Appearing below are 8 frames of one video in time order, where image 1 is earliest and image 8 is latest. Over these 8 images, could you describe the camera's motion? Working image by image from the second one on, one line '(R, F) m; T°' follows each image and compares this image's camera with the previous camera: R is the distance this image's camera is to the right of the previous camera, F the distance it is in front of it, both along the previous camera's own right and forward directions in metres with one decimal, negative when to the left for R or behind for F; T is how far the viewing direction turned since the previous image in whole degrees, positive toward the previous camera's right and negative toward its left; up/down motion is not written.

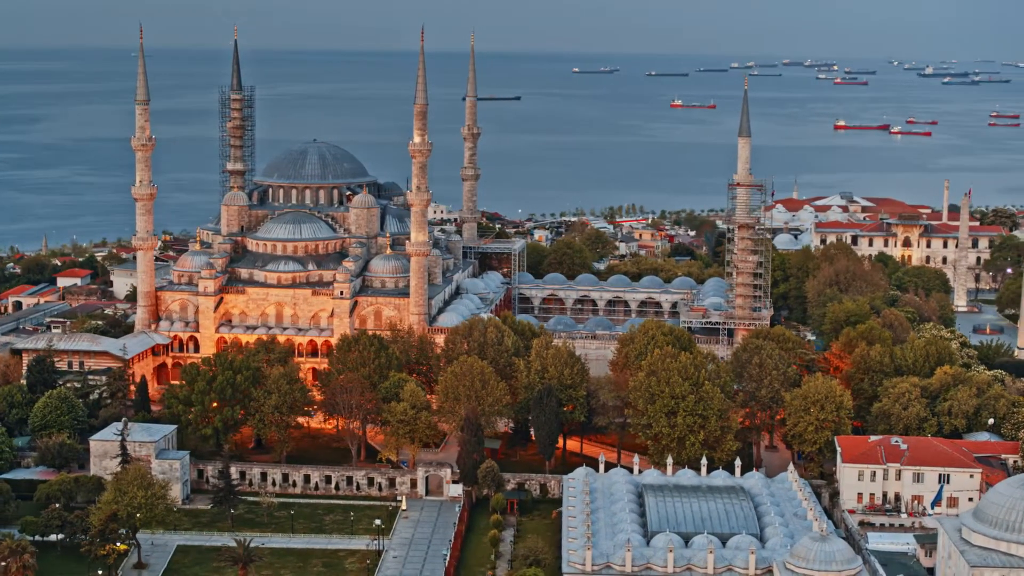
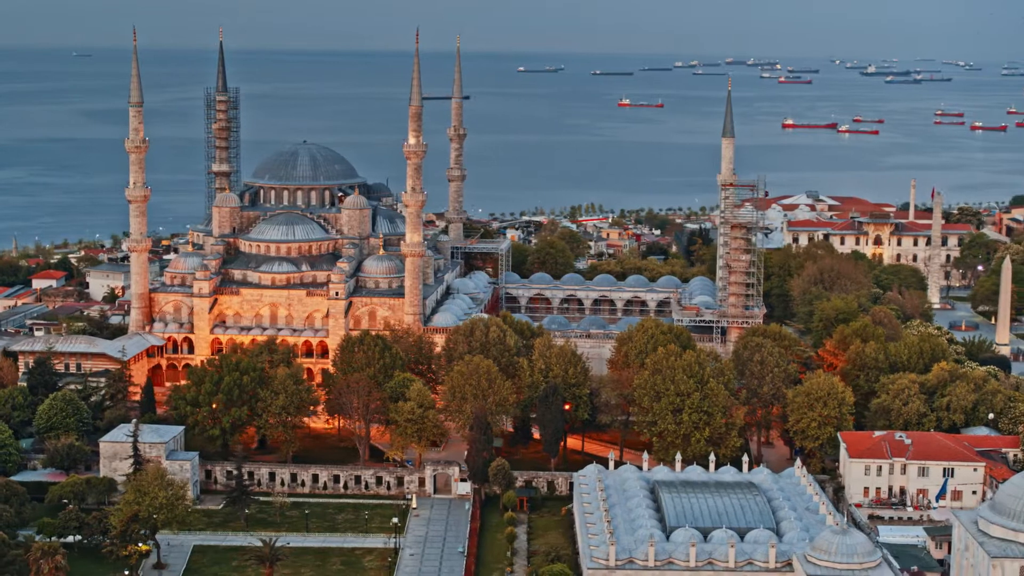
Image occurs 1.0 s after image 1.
(-1.2, -0.3) m; +2°
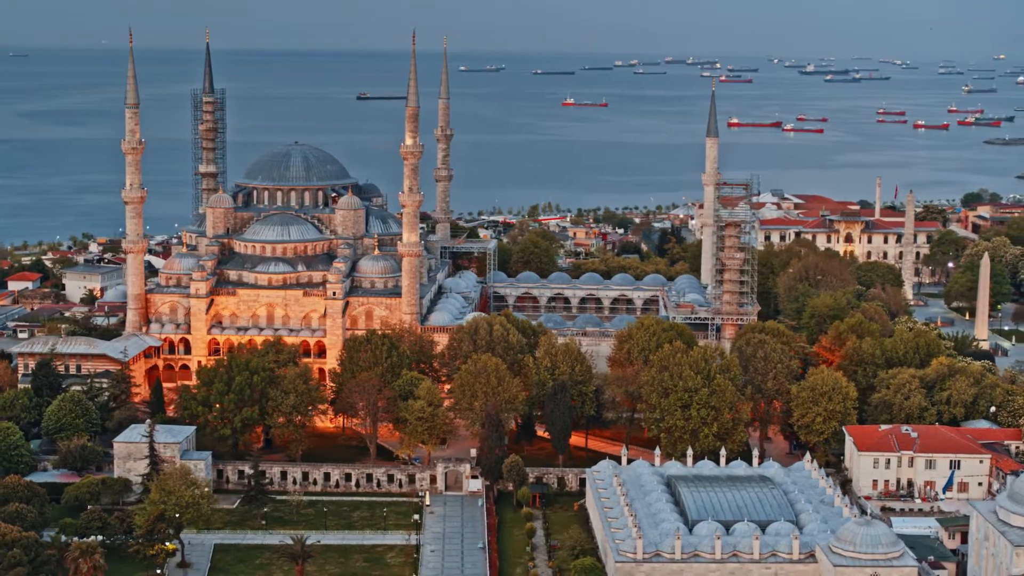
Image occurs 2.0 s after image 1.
(-1.3, -0.4) m; +2°
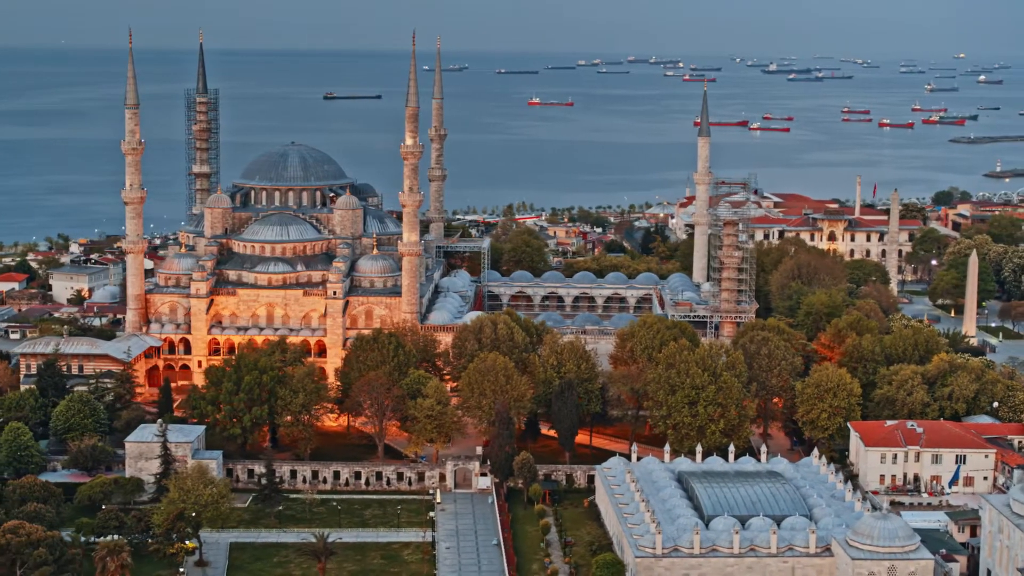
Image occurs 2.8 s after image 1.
(-0.9, -0.2) m; +1°
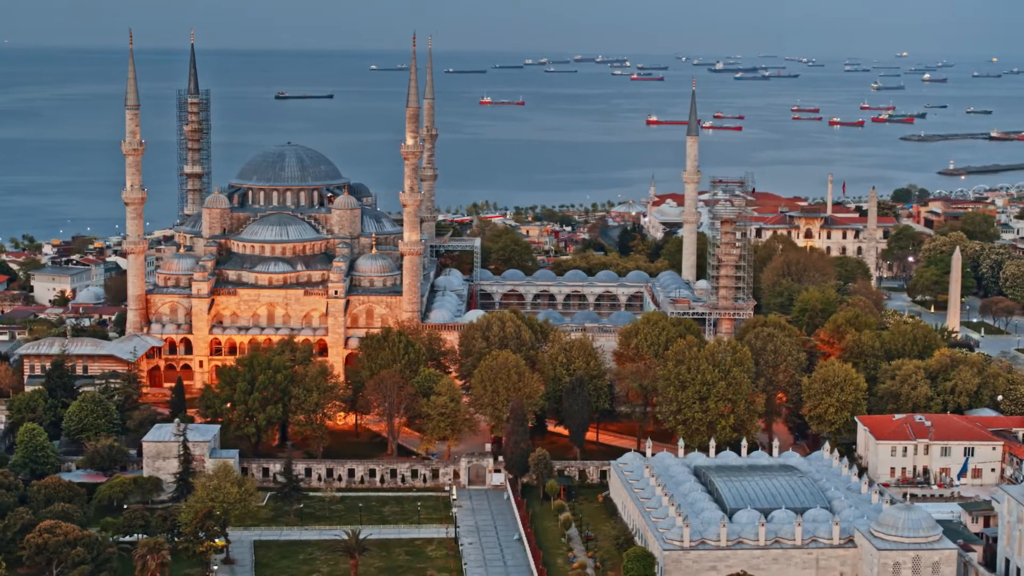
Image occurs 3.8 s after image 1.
(-1.3, -0.3) m; +2°
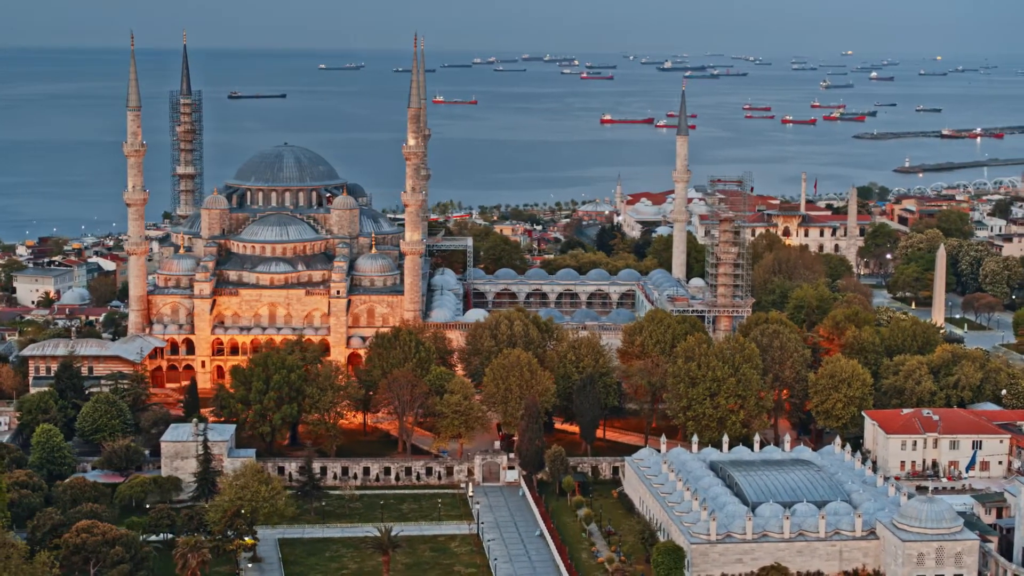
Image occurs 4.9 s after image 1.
(-1.3, -0.3) m; +2°
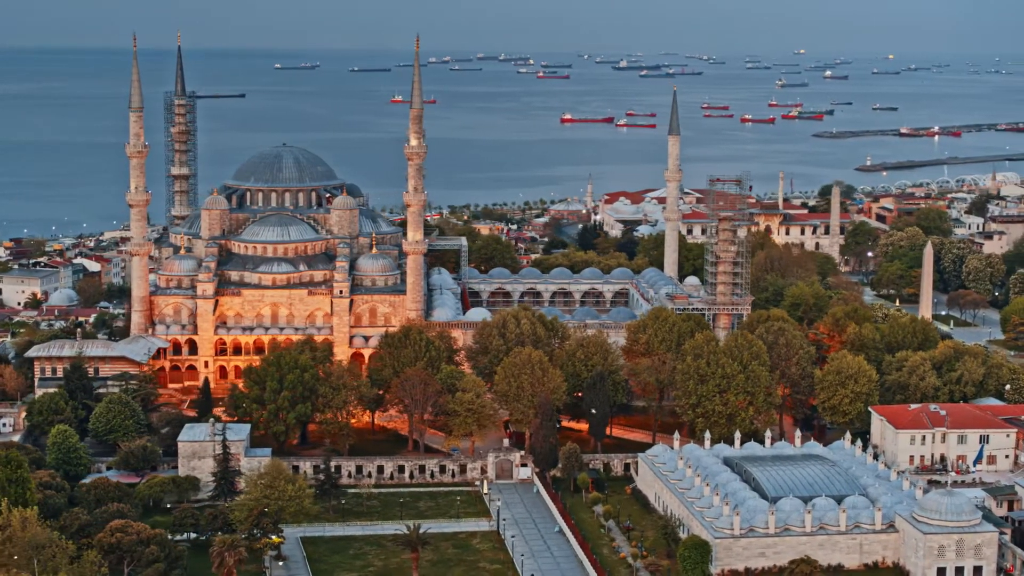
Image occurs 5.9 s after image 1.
(-1.1, -0.3) m; +1°
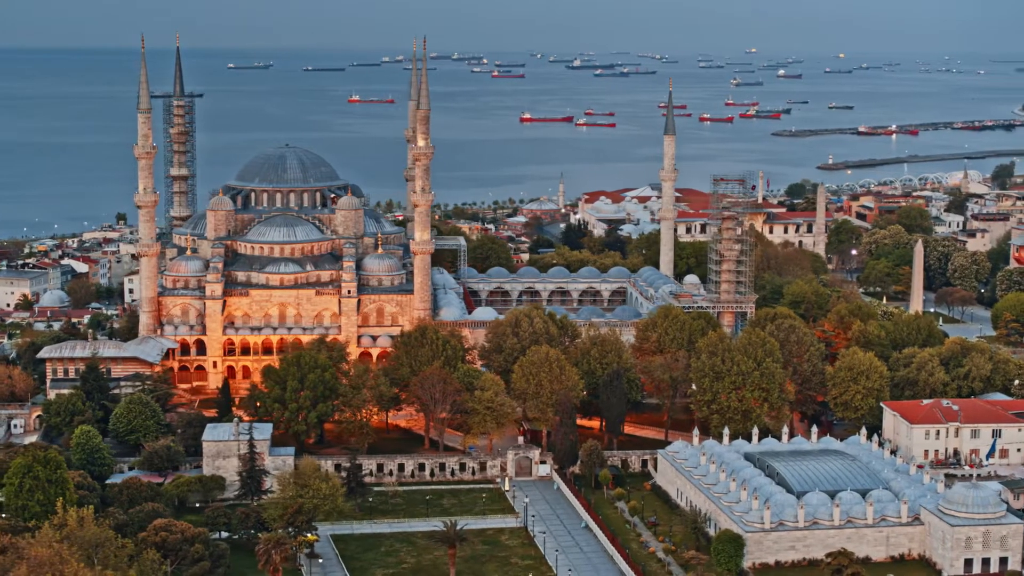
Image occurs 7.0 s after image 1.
(-1.3, -0.4) m; +1°
